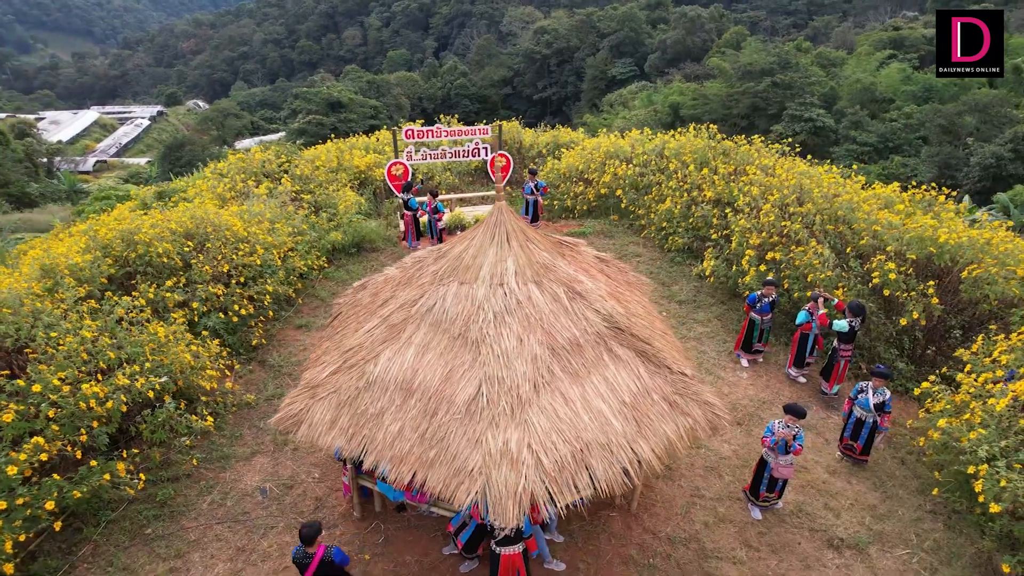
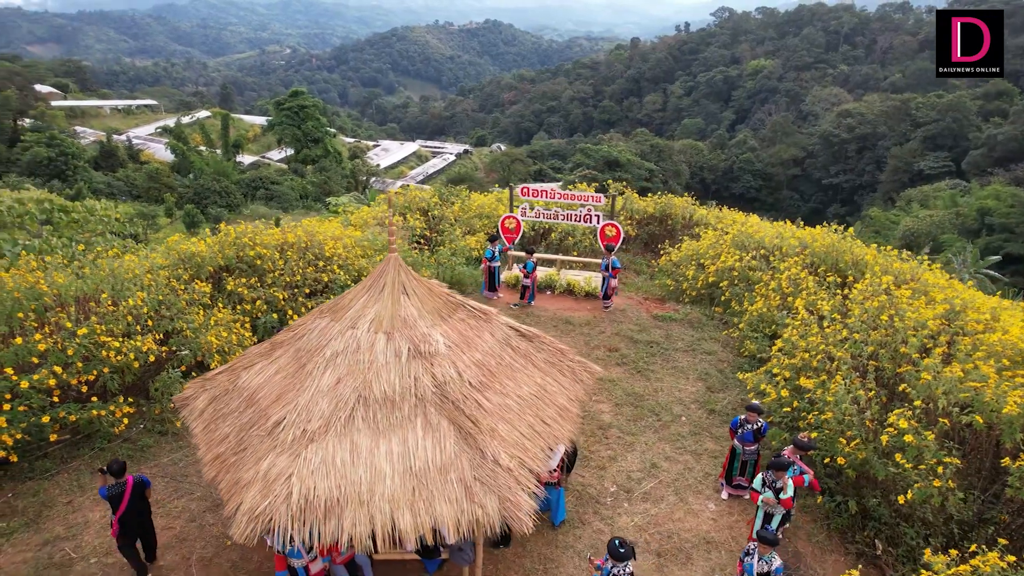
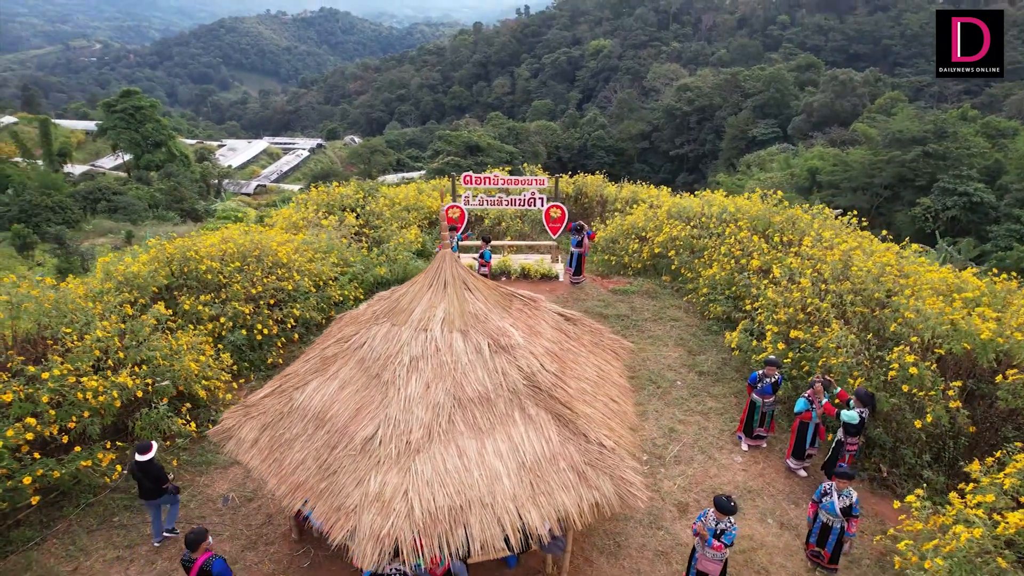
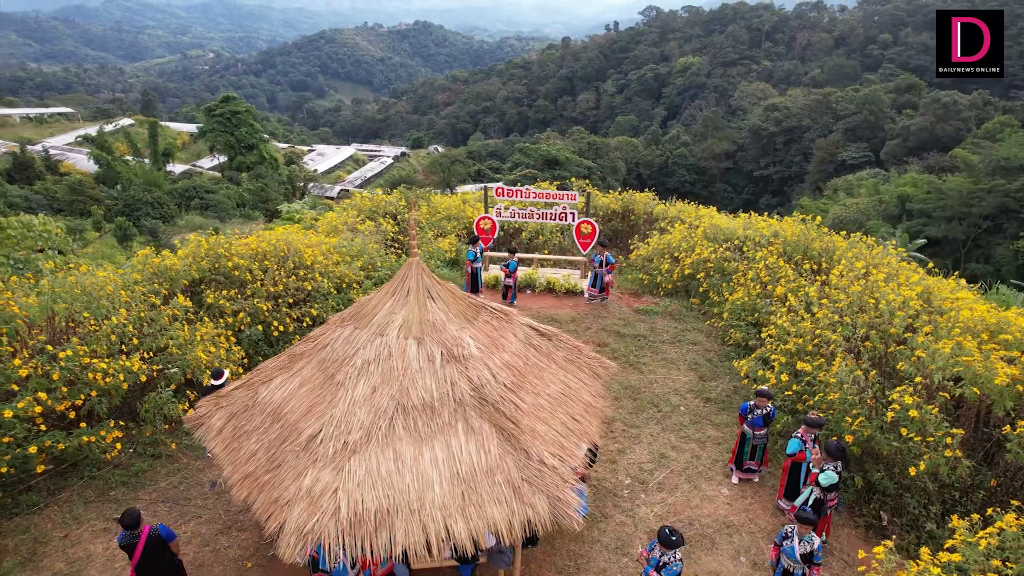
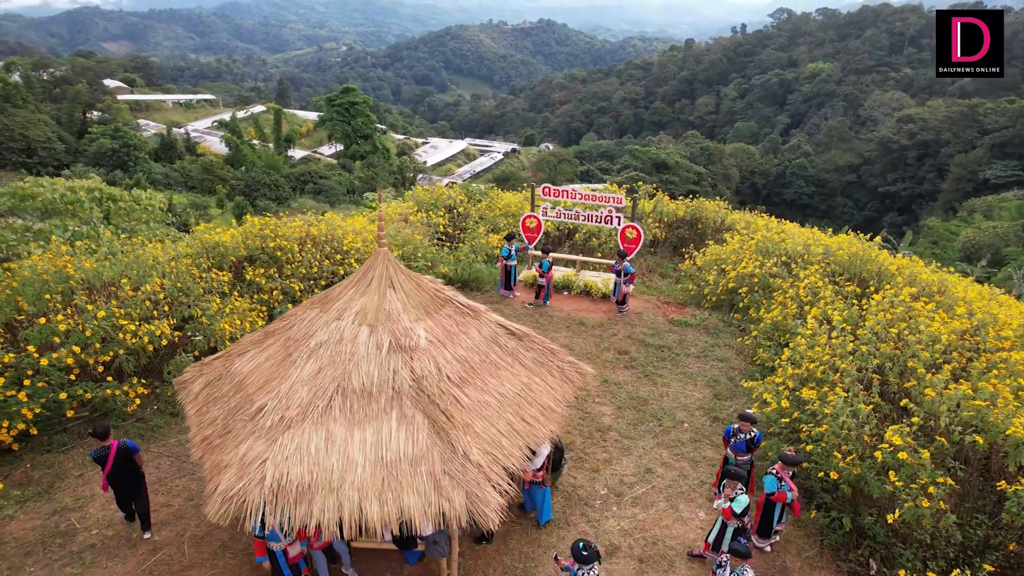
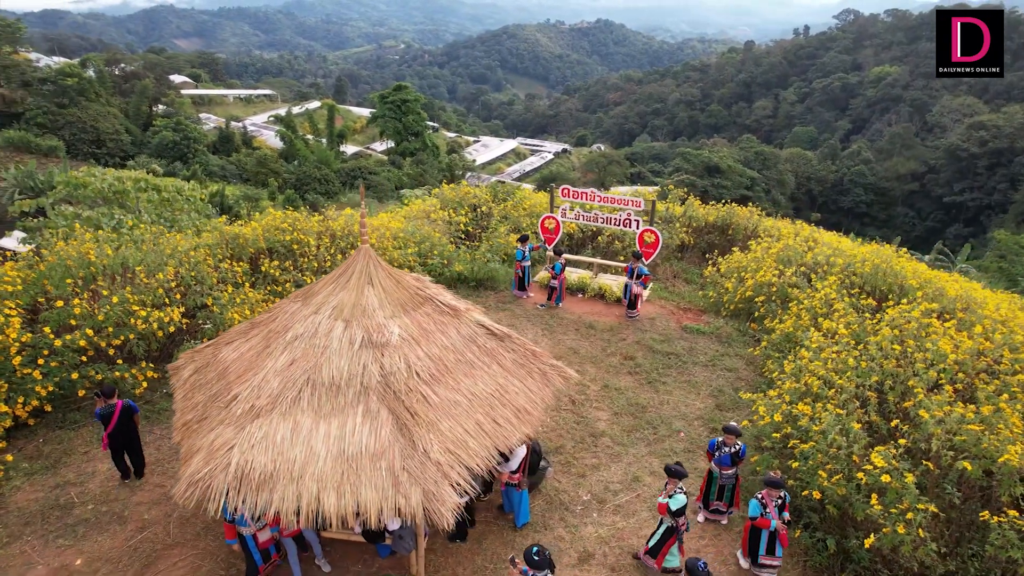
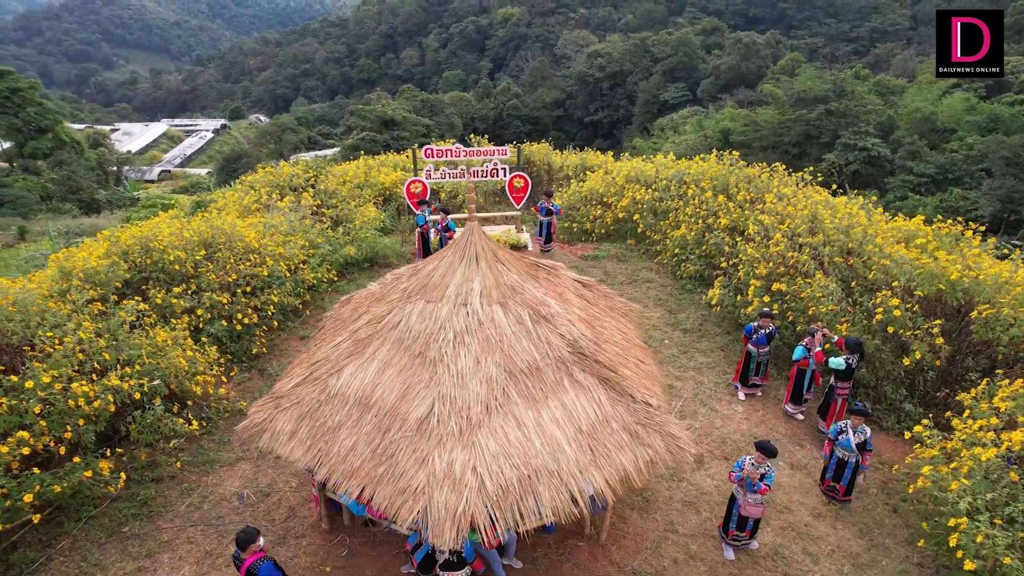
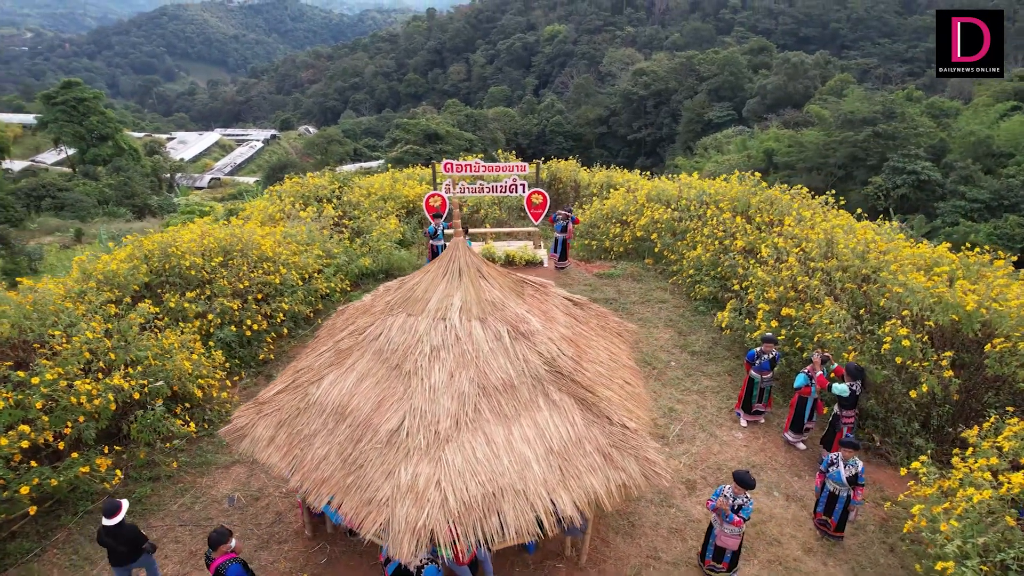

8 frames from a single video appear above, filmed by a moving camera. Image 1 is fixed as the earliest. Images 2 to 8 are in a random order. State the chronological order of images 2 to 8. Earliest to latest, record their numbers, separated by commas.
7, 8, 3, 4, 2, 5, 6
